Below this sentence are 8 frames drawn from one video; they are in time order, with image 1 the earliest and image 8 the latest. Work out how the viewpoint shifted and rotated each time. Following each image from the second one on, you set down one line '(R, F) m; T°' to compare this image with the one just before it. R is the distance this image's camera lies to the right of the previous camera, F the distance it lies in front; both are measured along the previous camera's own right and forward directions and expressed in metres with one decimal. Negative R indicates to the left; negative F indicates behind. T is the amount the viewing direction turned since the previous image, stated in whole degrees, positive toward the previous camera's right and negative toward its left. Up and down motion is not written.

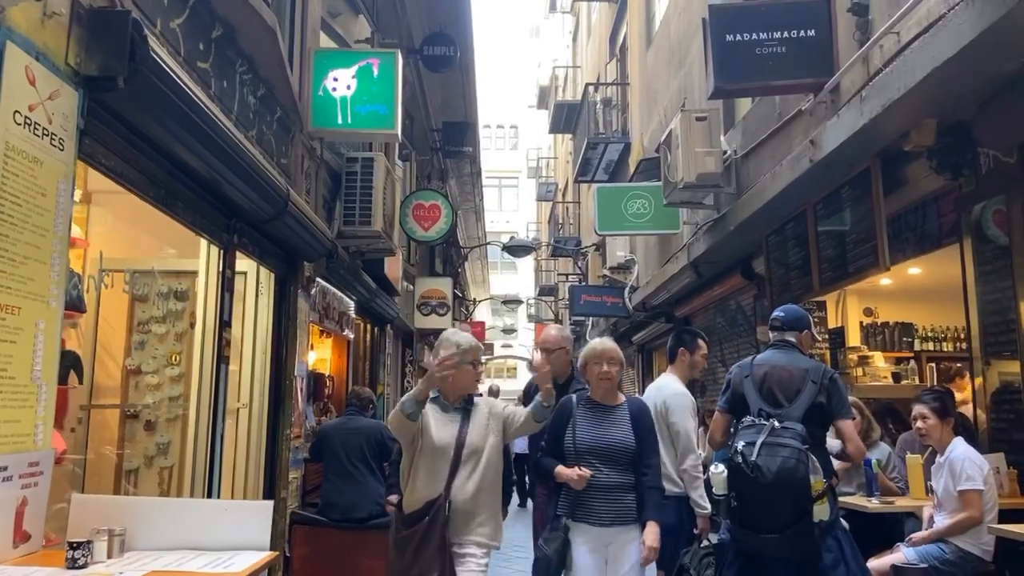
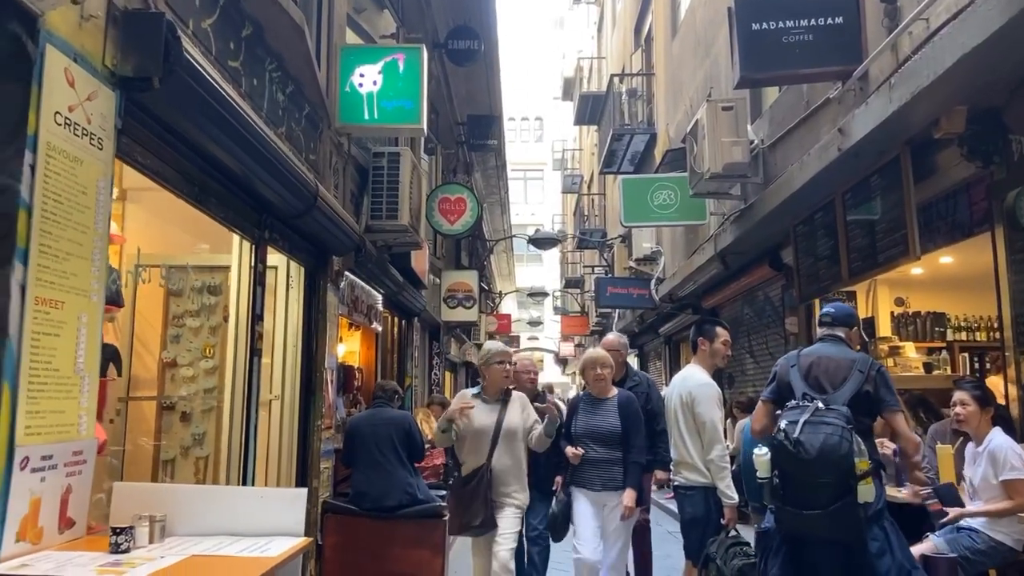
(0.0, 0.0) m; -2°
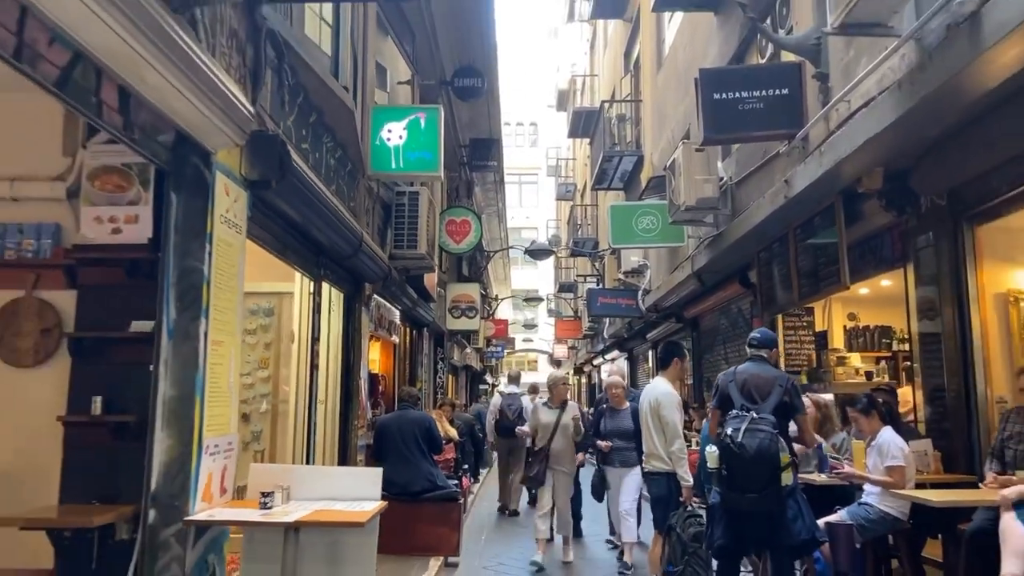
(-0.1, -1.2) m; 0°
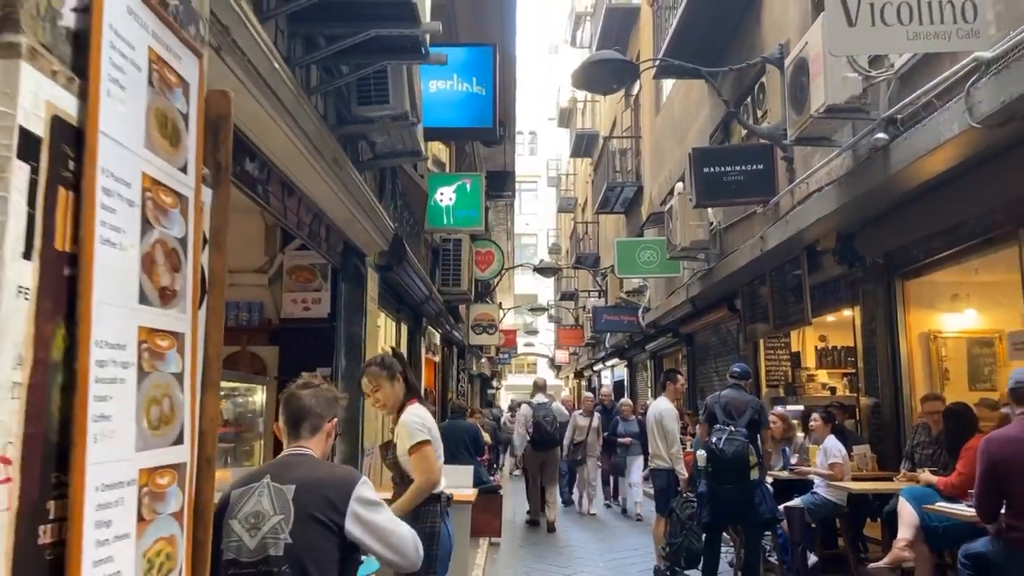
(-0.4, -1.8) m; 0°
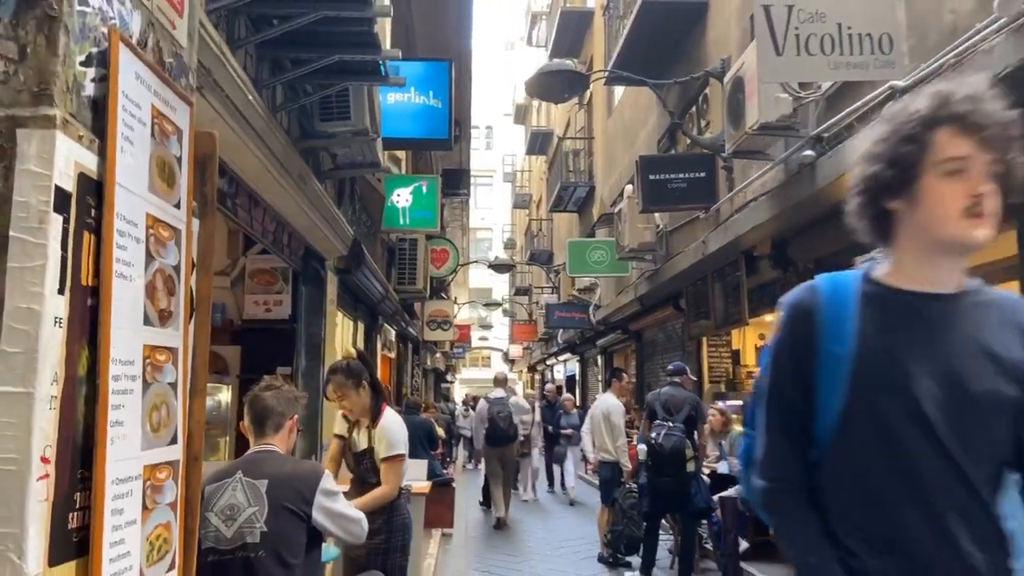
(0.0, -0.3) m; +3°
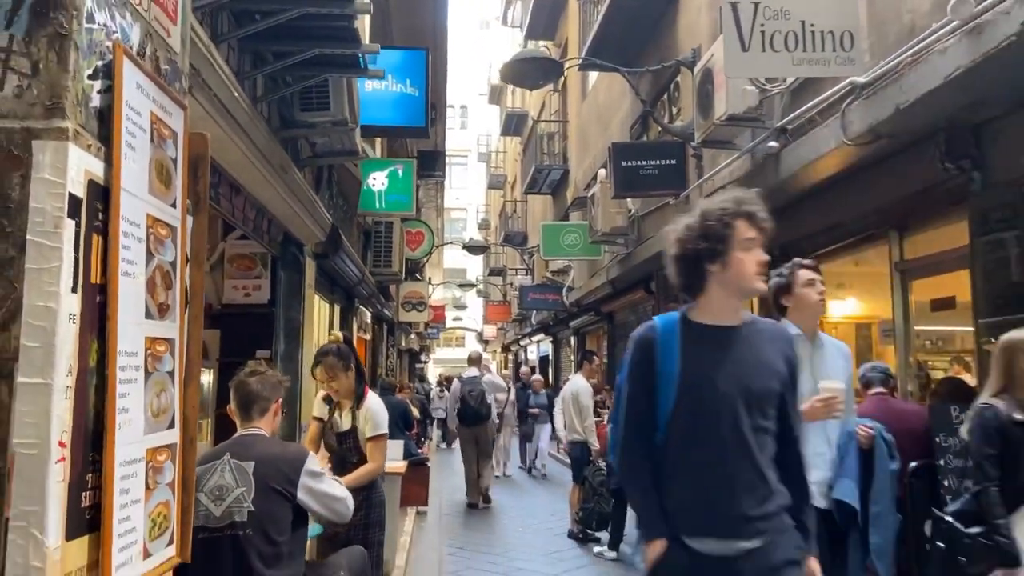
(0.0, -0.2) m; +2°
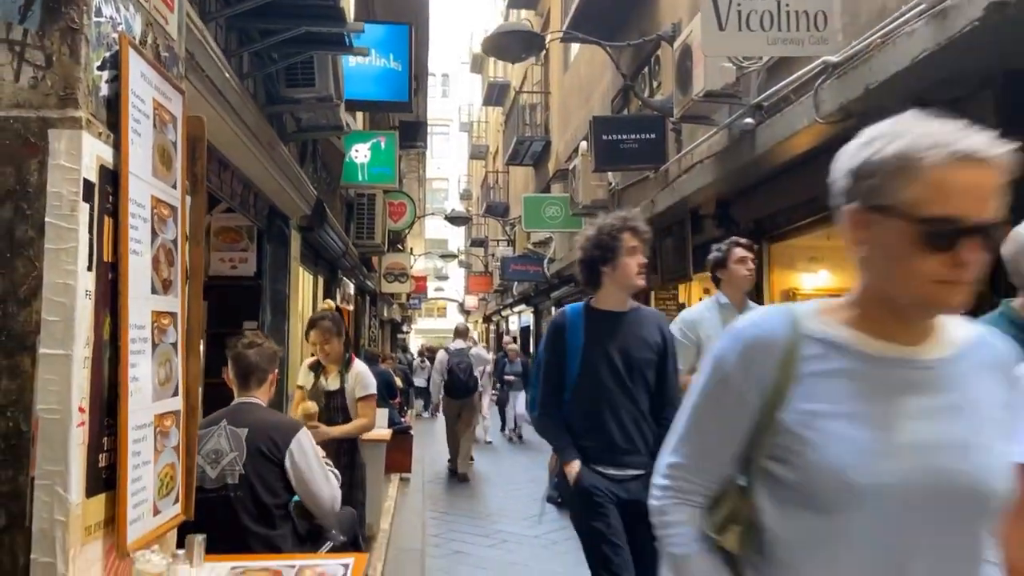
(0.0, -0.2) m; +1°
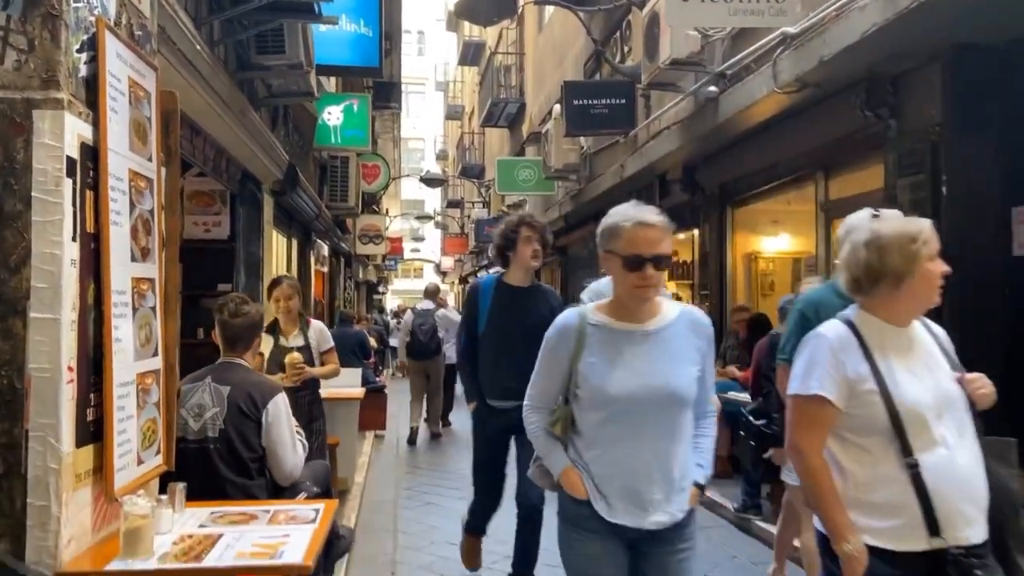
(+0.1, -0.2) m; +2°
